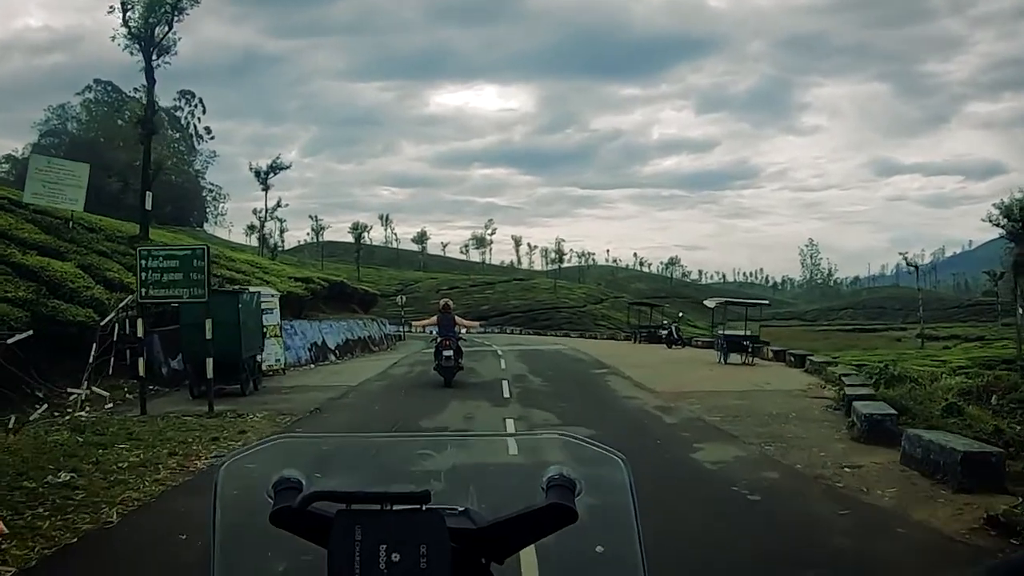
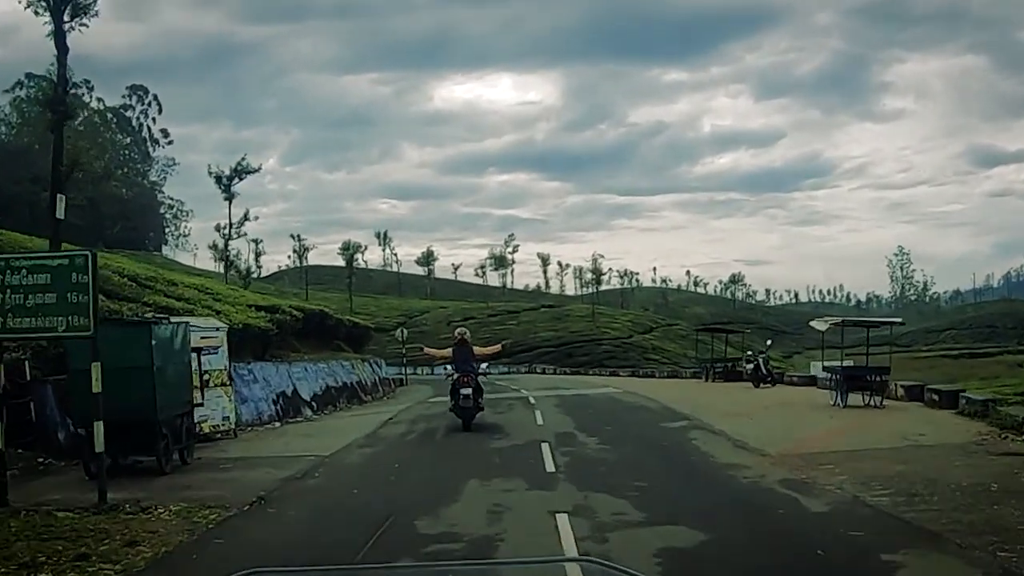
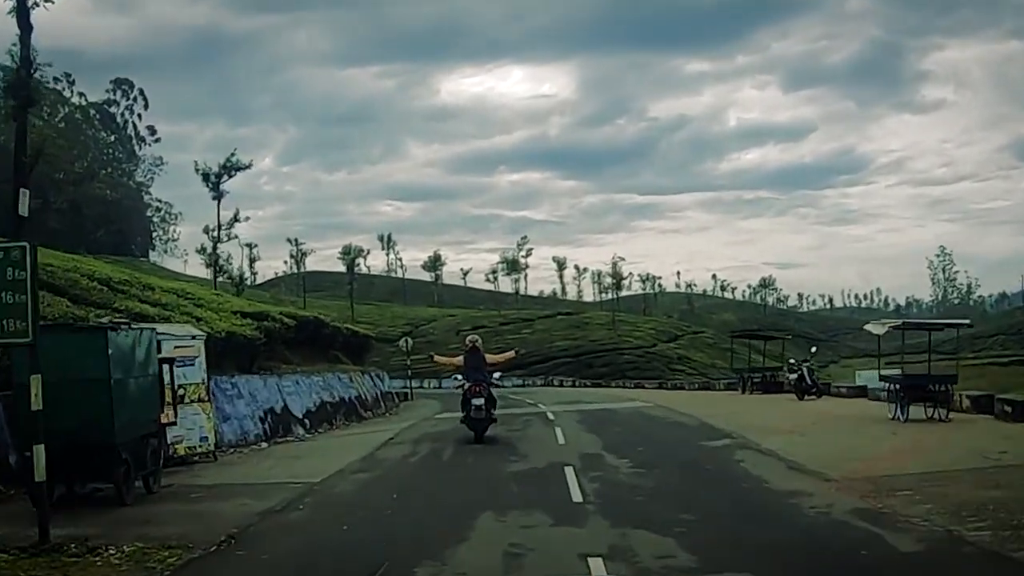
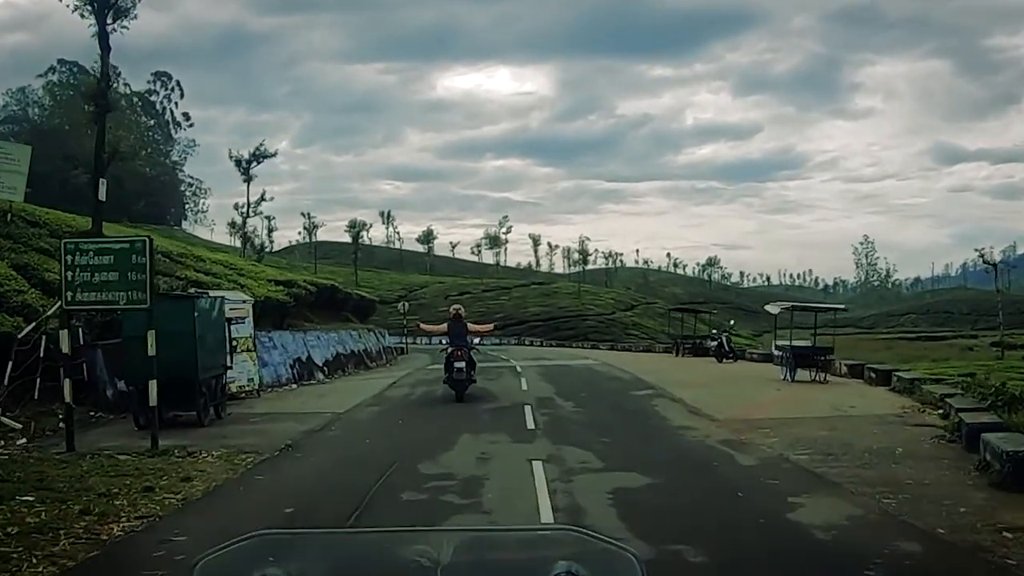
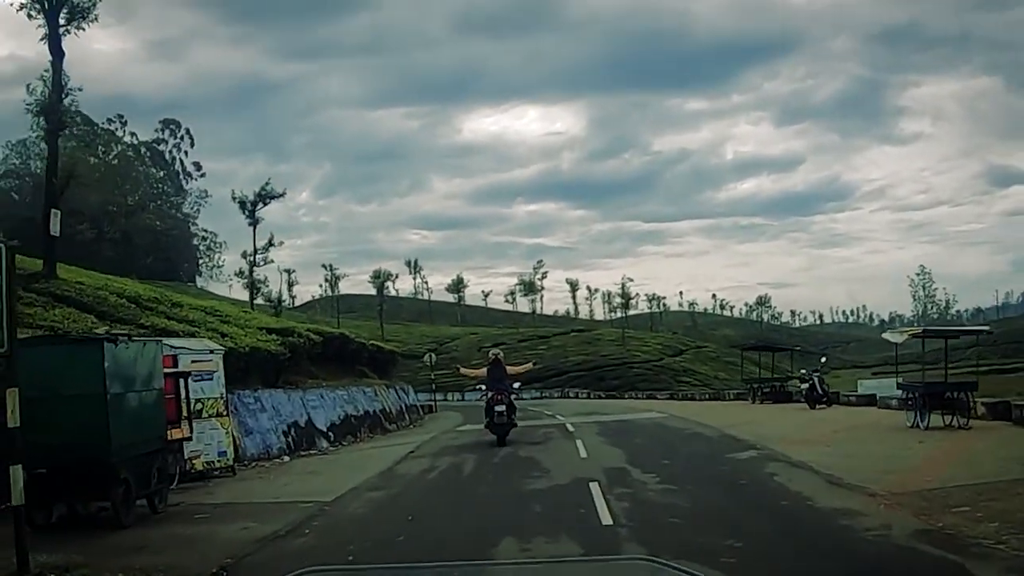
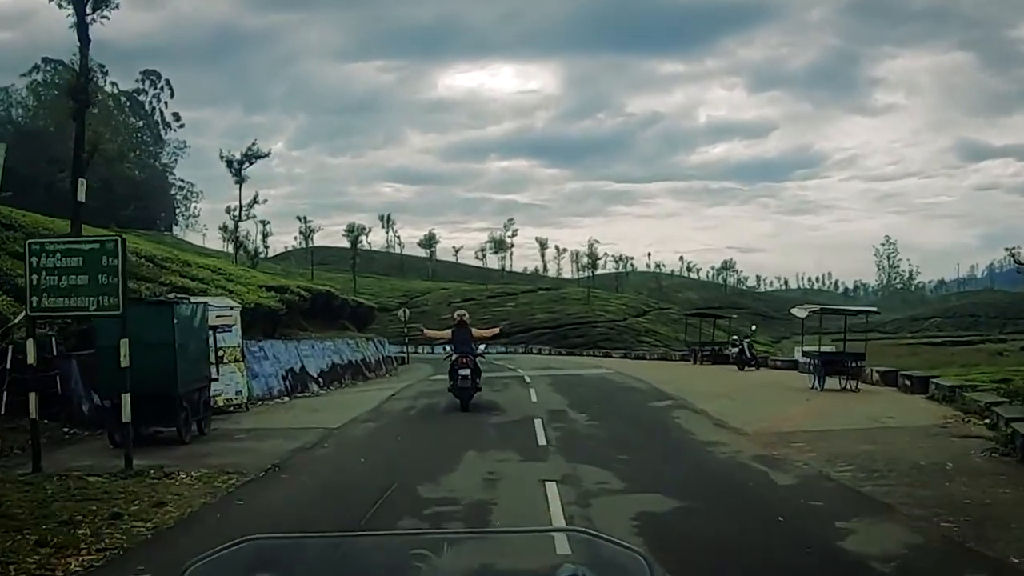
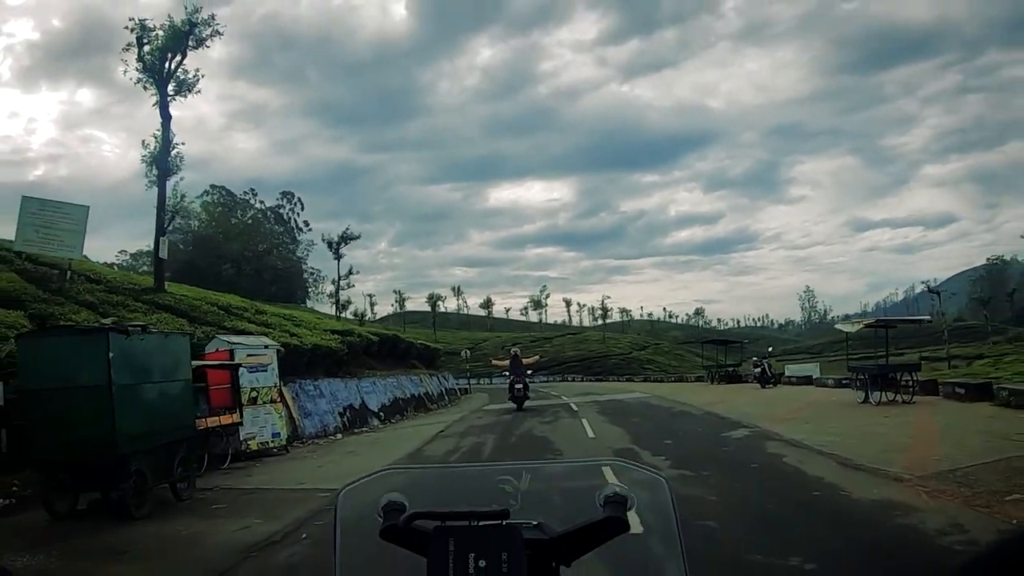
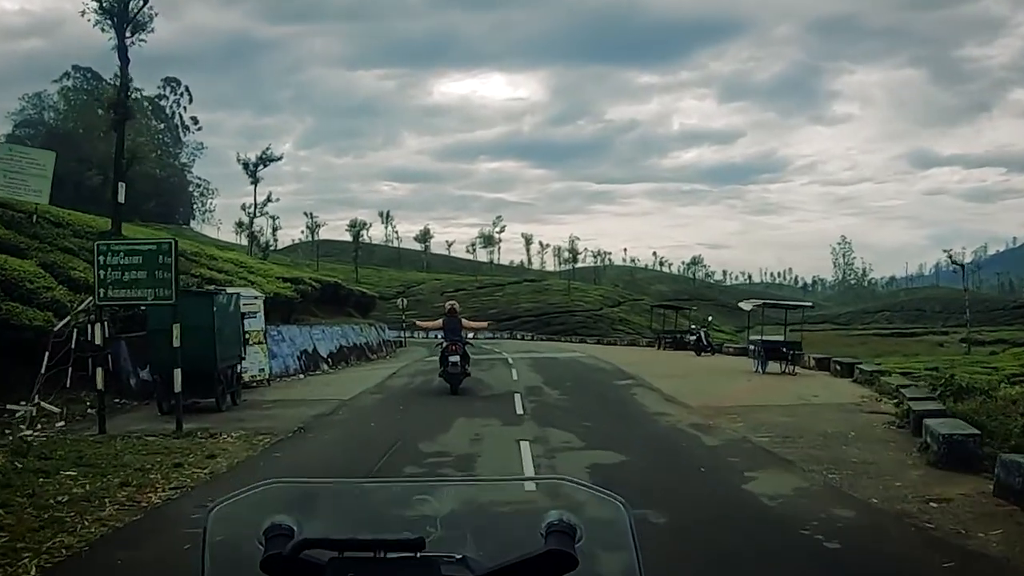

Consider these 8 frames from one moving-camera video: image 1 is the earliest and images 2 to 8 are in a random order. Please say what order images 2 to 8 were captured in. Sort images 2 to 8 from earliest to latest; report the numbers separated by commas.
8, 4, 6, 2, 3, 5, 7
